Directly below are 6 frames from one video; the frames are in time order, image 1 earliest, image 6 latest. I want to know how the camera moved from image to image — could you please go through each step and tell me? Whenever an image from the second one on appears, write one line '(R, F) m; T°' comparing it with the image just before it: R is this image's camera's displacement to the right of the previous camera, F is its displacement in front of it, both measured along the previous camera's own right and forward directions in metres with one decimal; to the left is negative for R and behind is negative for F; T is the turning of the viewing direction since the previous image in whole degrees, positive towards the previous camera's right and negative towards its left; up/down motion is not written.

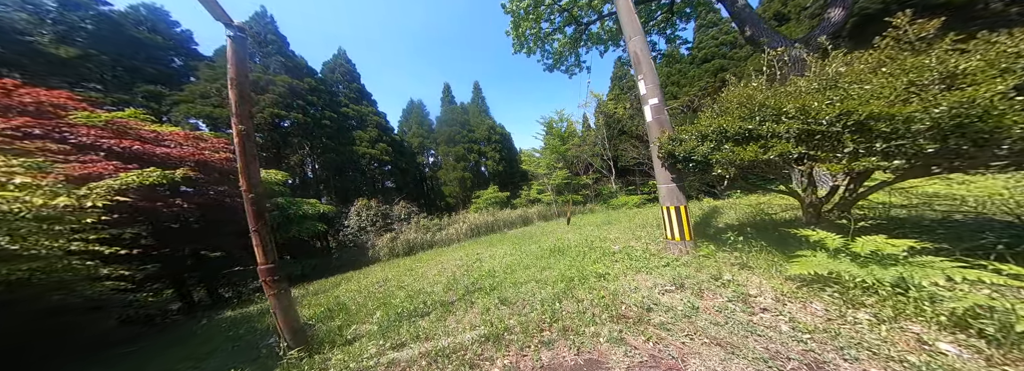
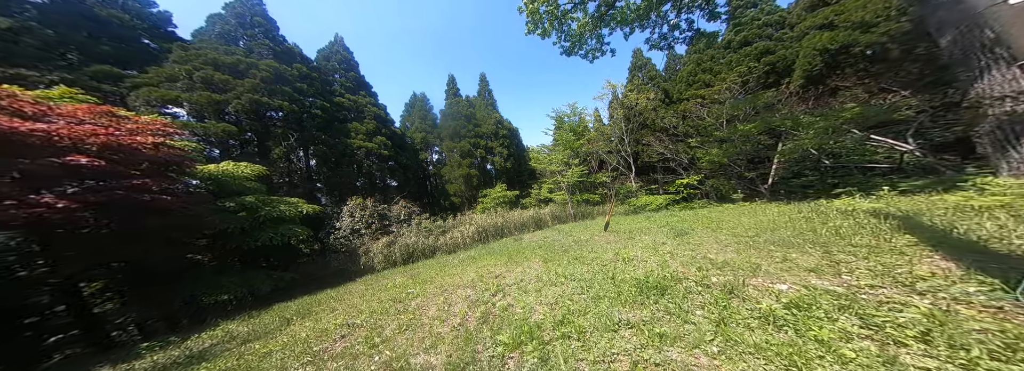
(-0.3, +1.1) m; -1°
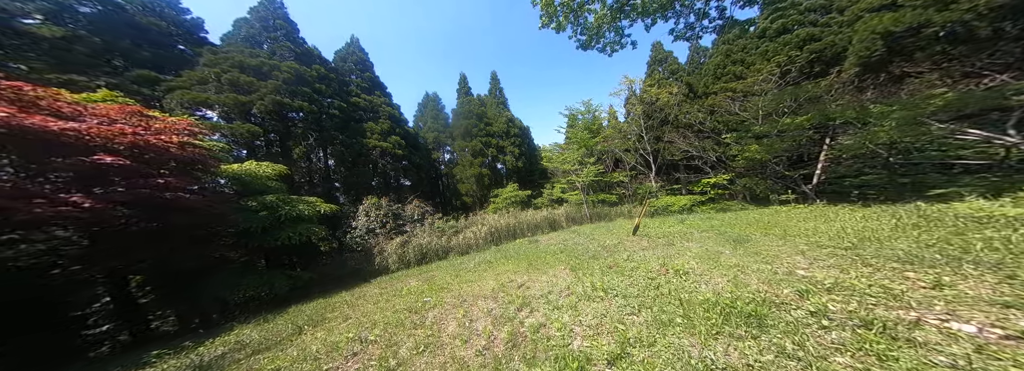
(-0.2, +0.3) m; -3°
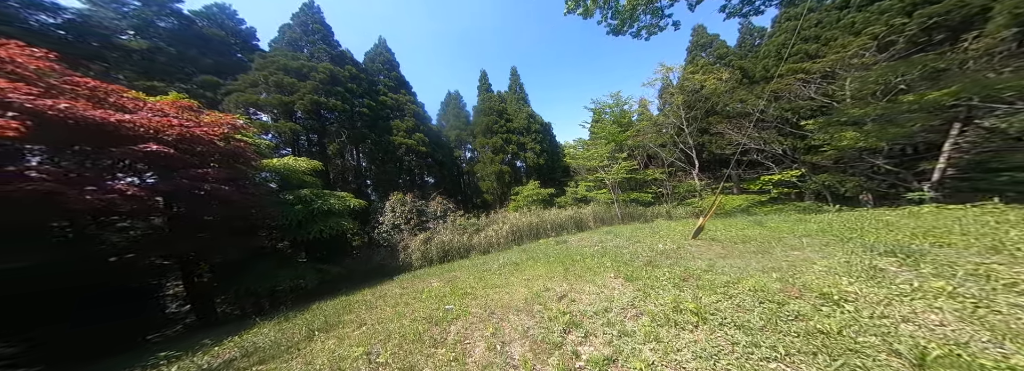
(-0.2, +0.5) m; -5°
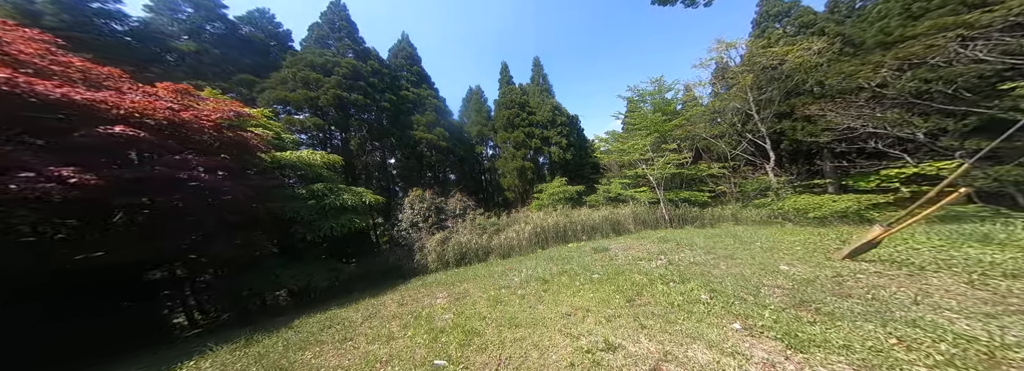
(-0.1, +1.2) m; -7°
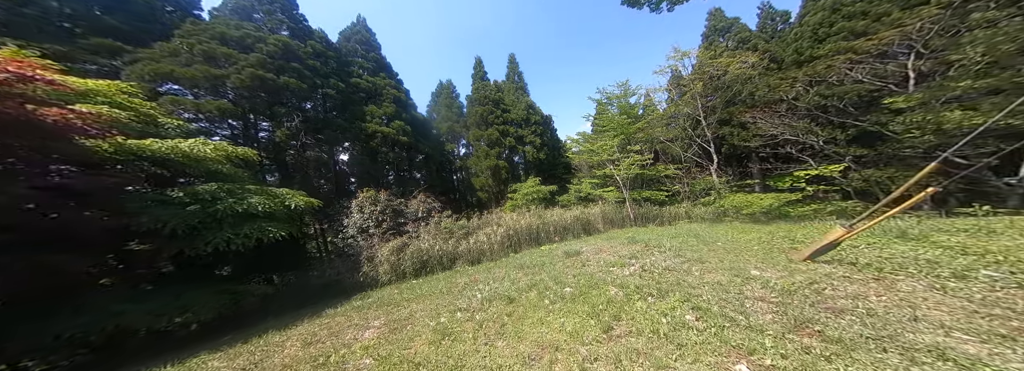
(+0.1, +0.5) m; +8°
